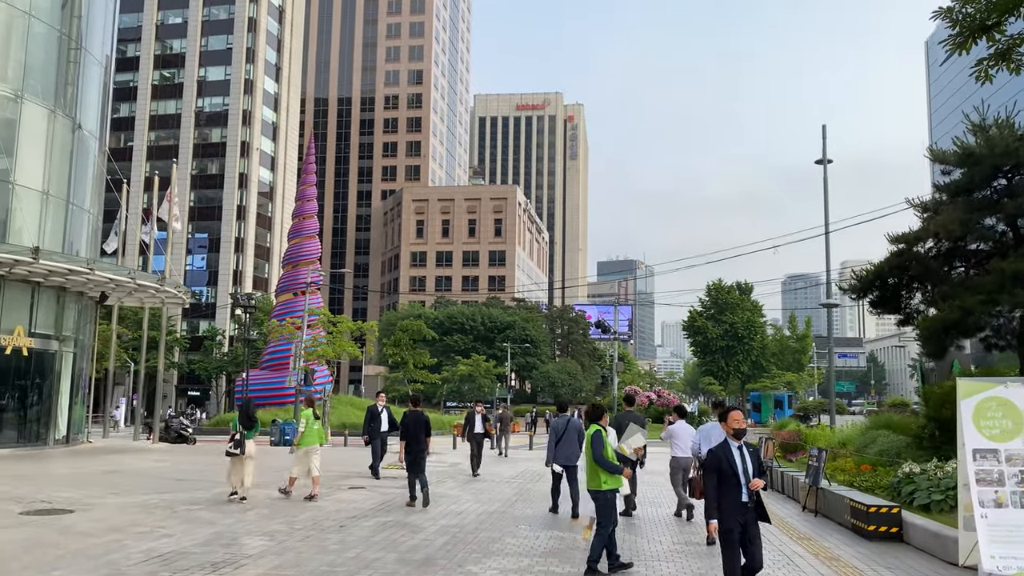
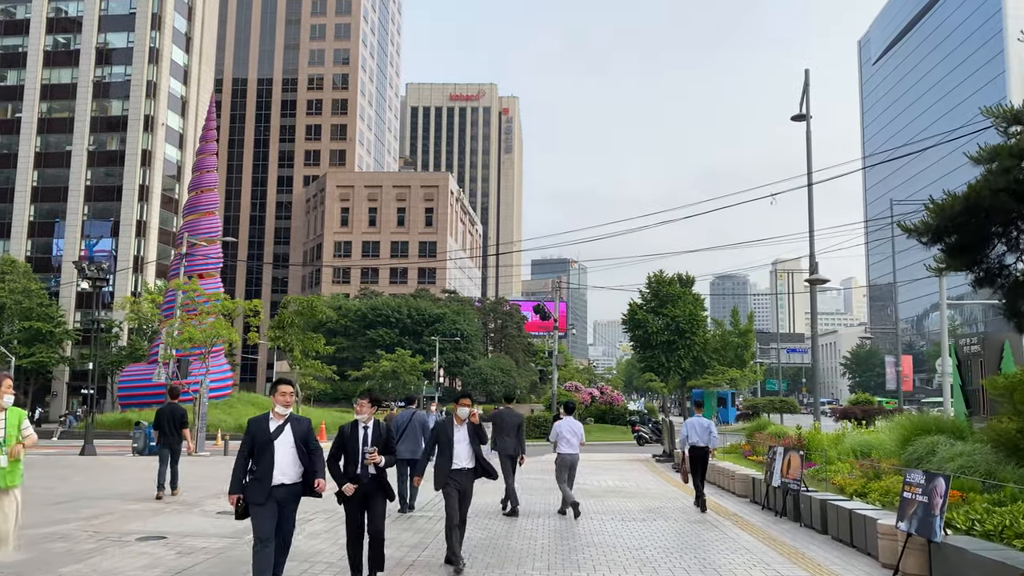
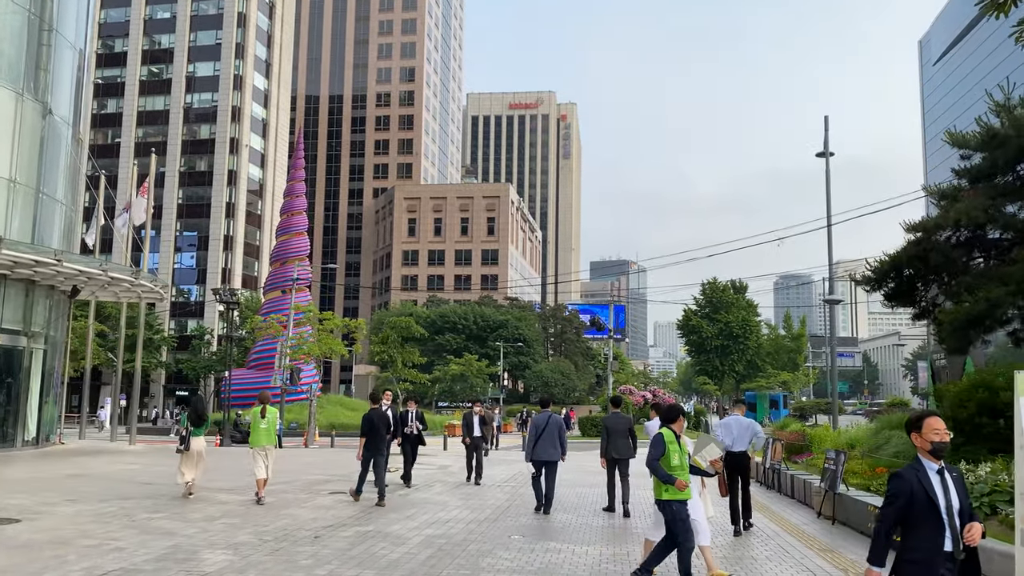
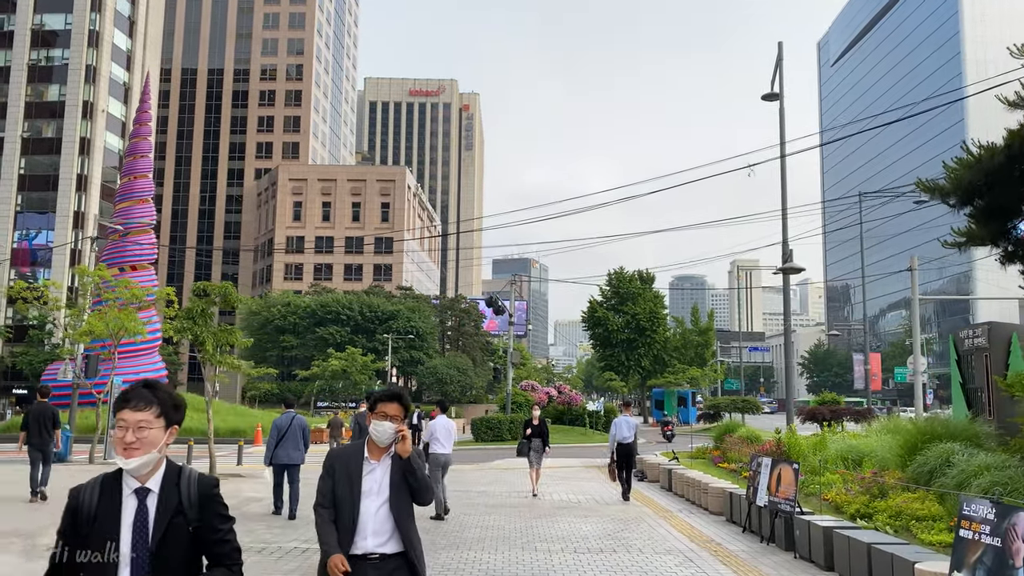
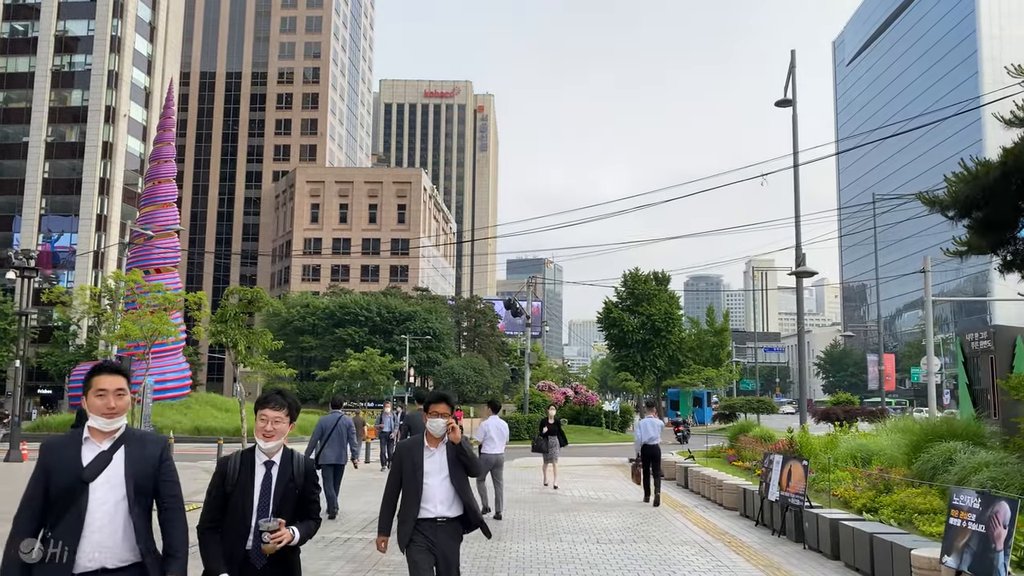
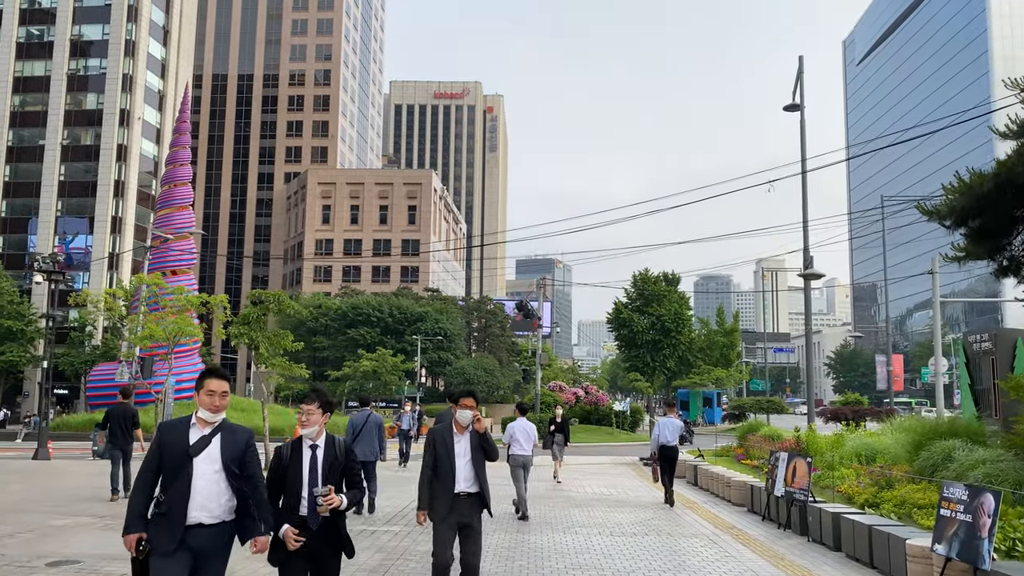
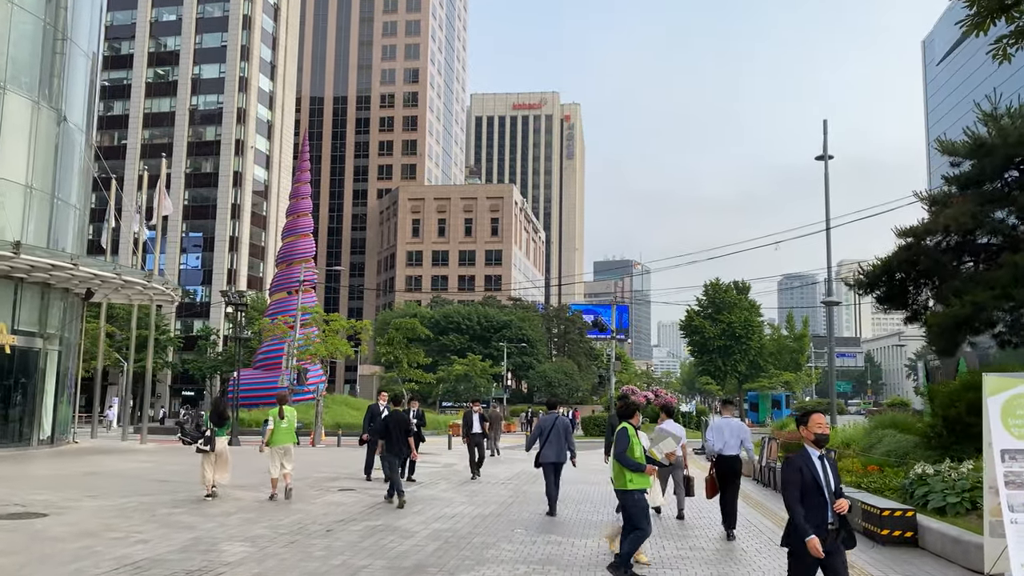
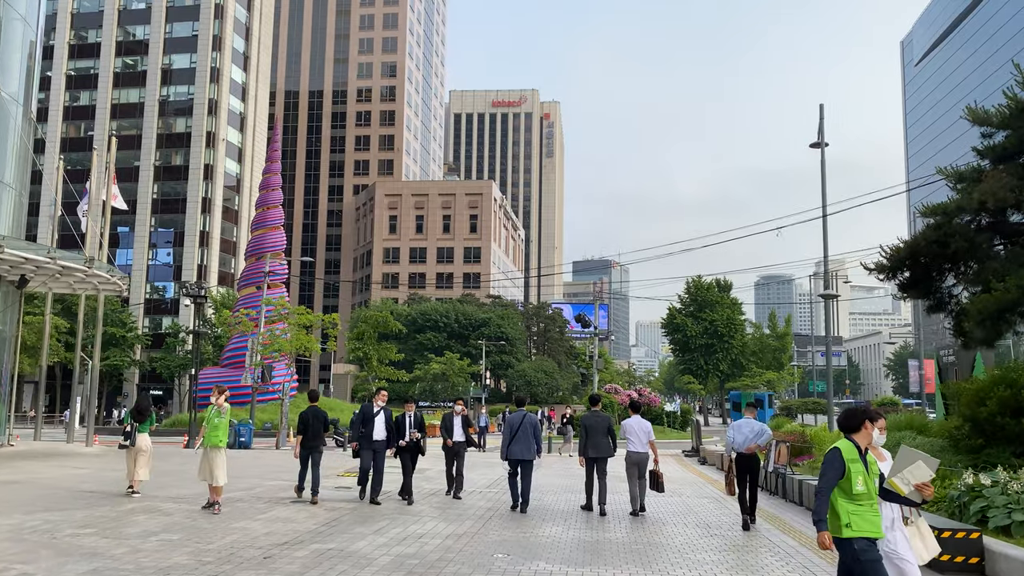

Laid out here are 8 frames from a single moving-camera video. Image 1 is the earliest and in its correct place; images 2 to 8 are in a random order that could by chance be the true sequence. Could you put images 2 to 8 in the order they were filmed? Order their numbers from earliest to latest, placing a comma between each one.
7, 3, 8, 2, 6, 5, 4
